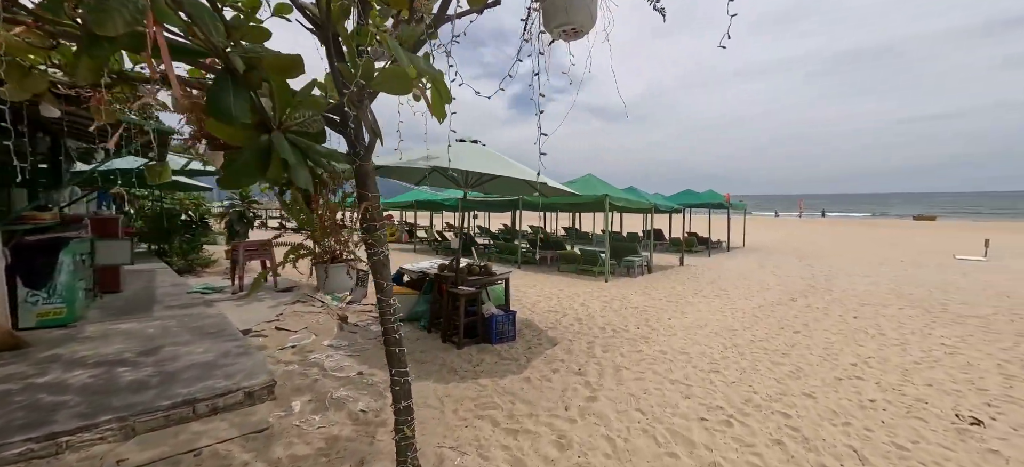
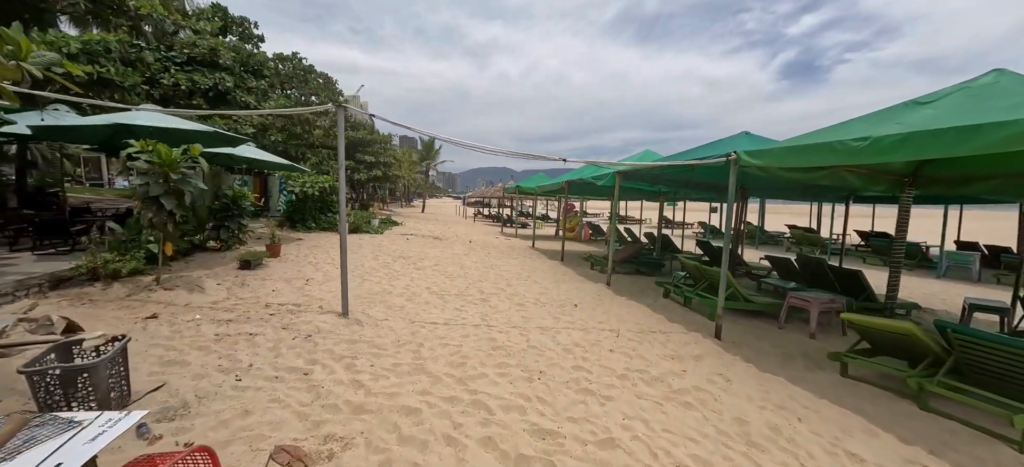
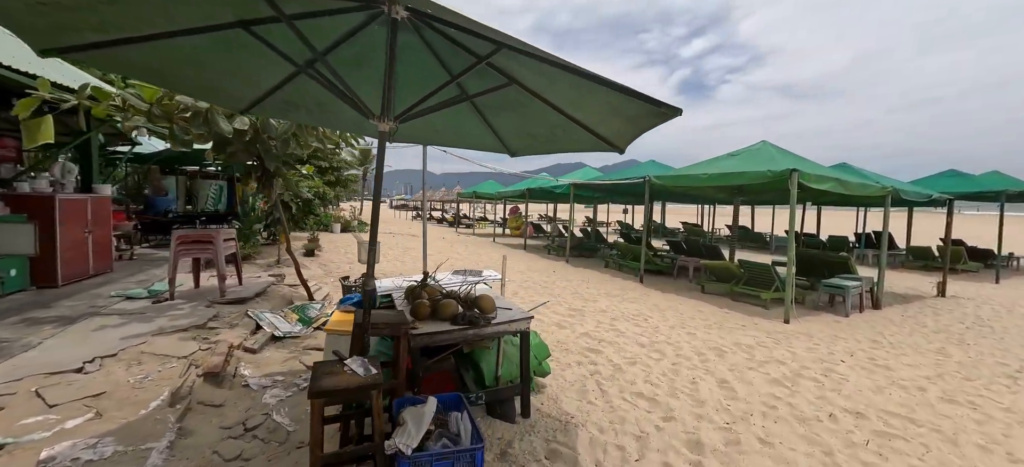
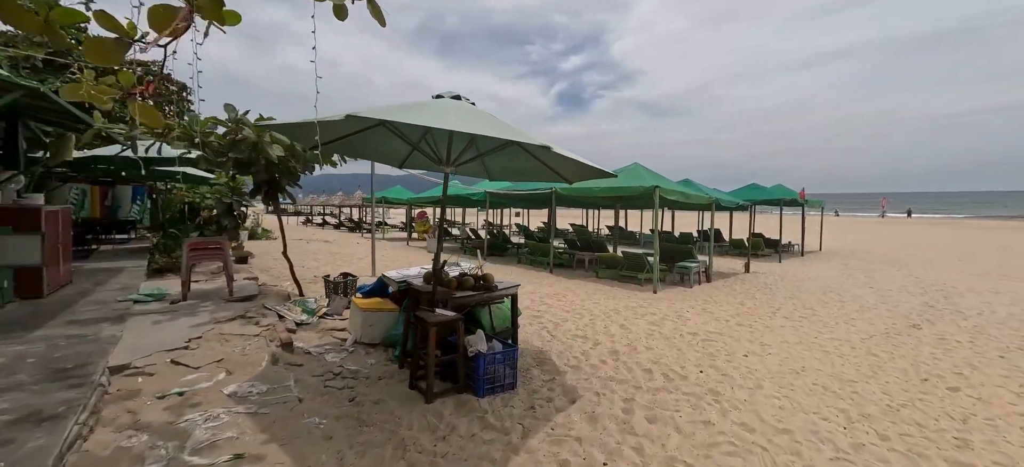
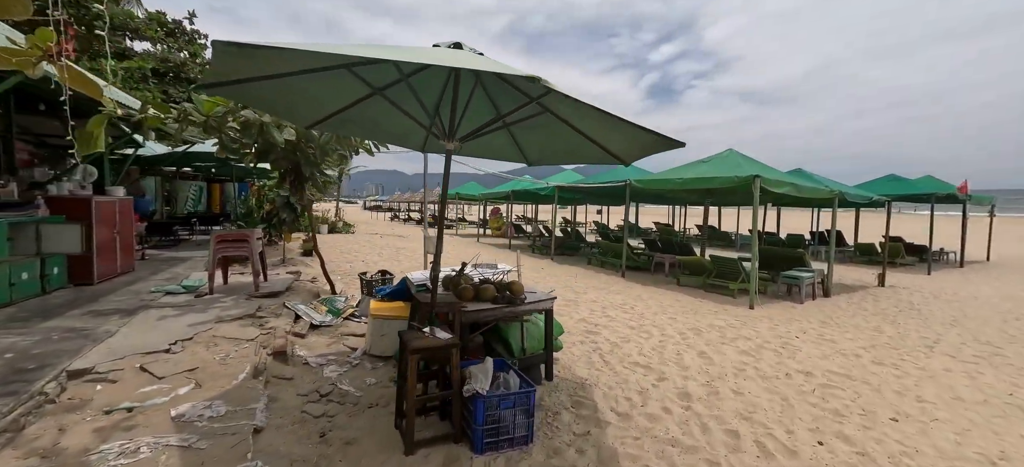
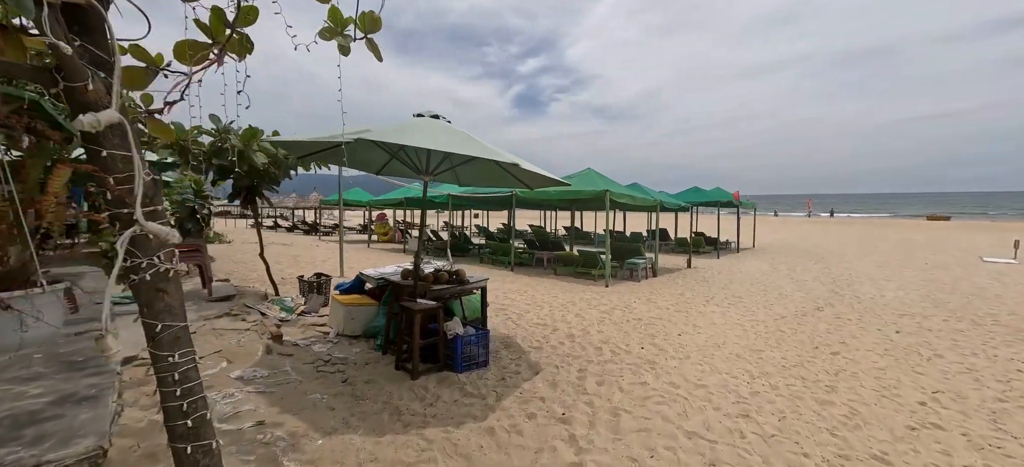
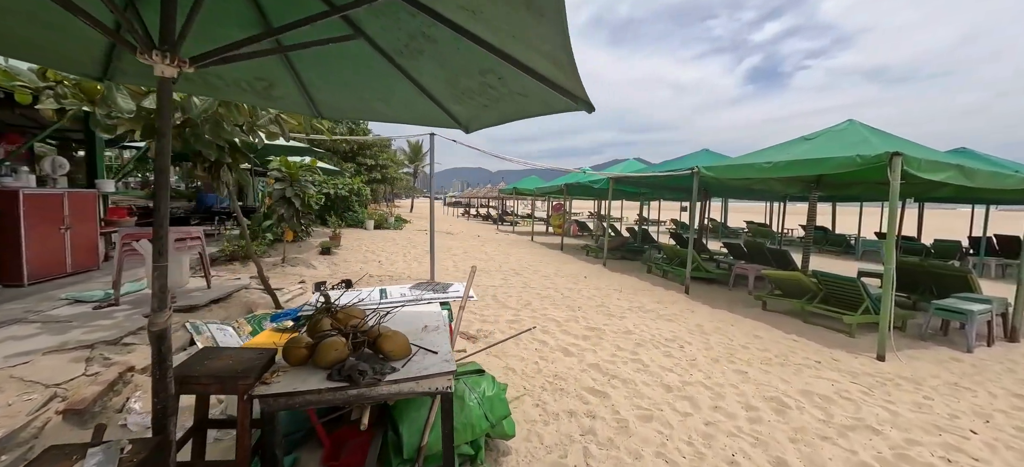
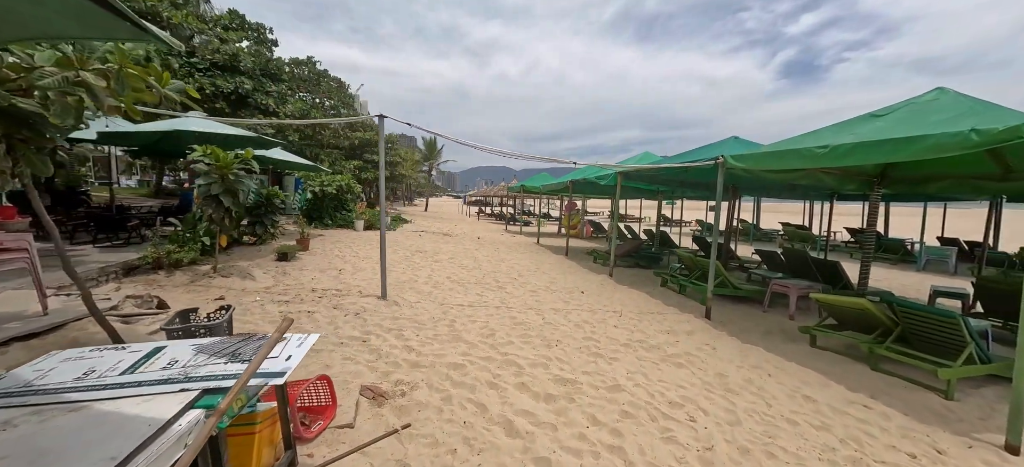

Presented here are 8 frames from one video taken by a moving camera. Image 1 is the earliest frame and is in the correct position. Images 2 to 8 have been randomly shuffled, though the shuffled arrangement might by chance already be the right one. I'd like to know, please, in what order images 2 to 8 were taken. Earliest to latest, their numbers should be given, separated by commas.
6, 4, 5, 3, 7, 8, 2
